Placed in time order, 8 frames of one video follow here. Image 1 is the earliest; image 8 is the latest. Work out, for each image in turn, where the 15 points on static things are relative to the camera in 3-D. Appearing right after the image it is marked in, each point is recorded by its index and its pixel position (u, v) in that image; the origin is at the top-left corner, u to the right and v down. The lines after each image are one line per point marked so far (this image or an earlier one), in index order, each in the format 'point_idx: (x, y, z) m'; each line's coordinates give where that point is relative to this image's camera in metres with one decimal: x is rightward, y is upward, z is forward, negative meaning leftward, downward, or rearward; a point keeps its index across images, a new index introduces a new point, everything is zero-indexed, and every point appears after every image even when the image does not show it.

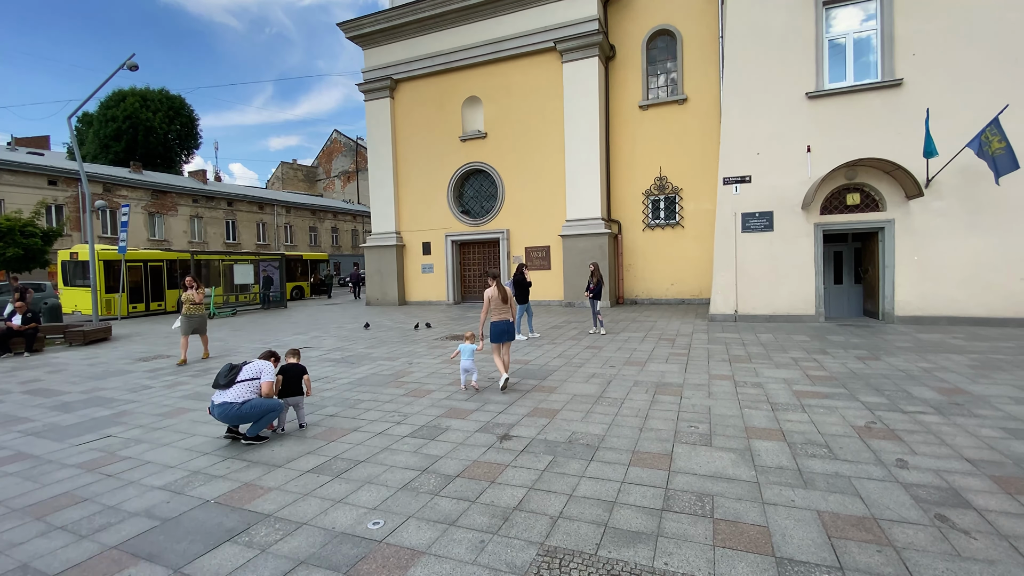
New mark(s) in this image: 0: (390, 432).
0: (-1.2, -1.4, +4.6) m
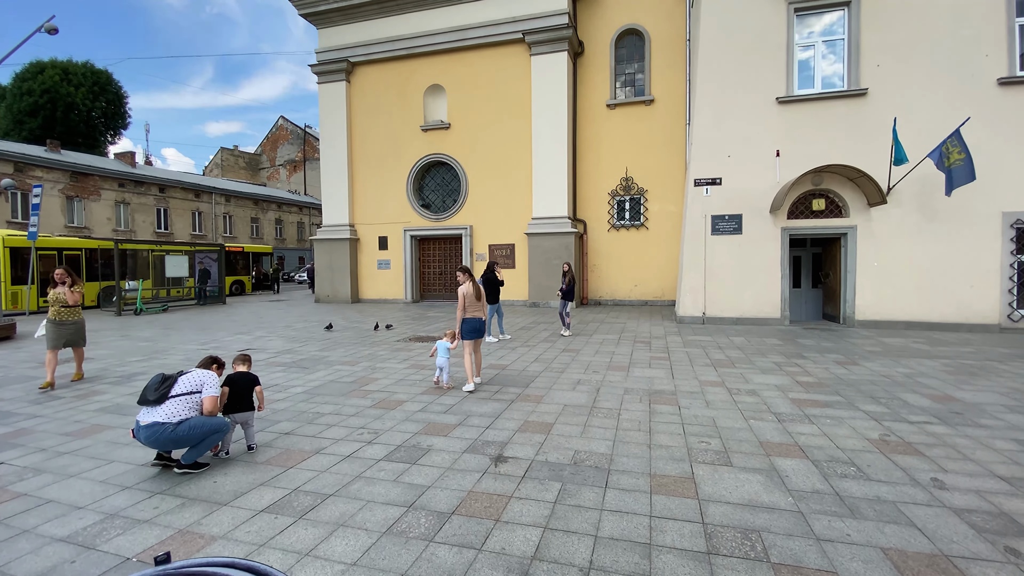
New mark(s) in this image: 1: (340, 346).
0: (-1.2, -1.4, +3.9) m
1: (-3.3, -1.1, +9.0) m
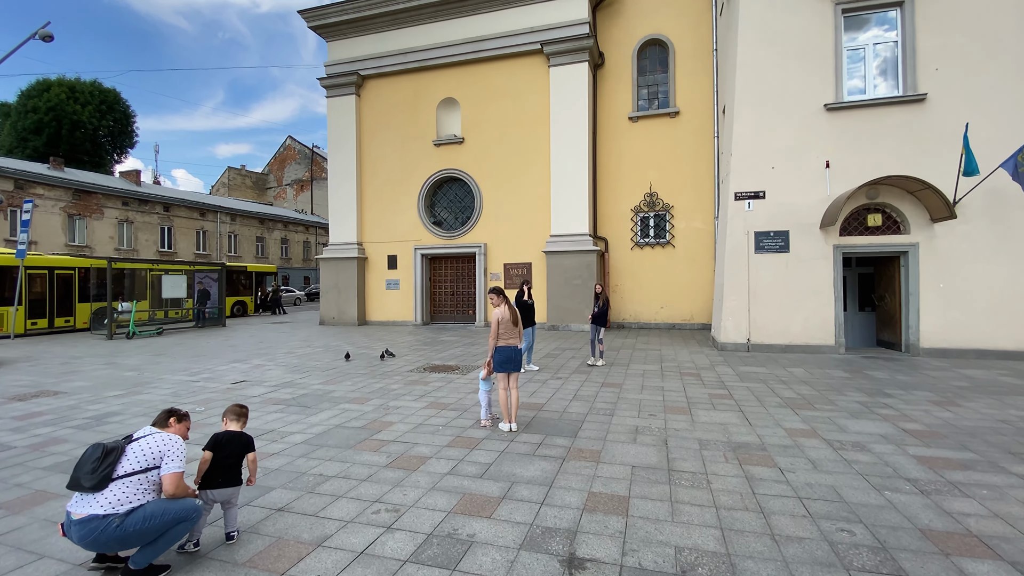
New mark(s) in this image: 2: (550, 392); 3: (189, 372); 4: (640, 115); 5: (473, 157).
0: (-0.8, -1.6, +2.8) m
1: (-2.8, -1.5, +8.0) m
2: (+0.5, -1.5, +6.8) m
3: (-6.1, -1.6, +9.0) m
4: (+4.0, +5.5, +15.1) m
5: (-1.3, +4.4, +16.2) m
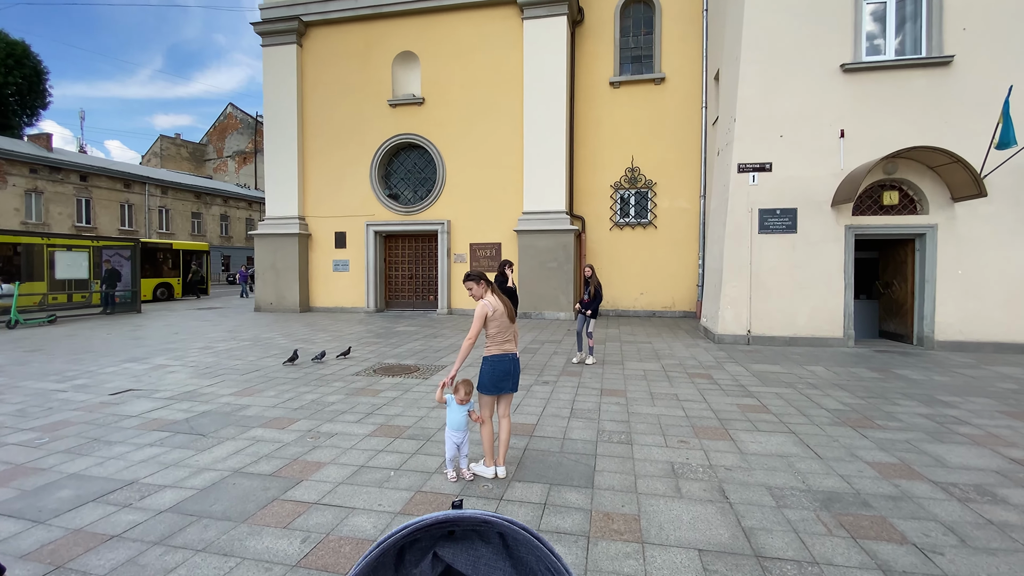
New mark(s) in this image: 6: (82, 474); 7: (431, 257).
0: (-0.7, -1.5, +1.2) m
1: (-3.1, -1.3, +6.1) m
2: (+0.3, -1.3, +5.2) m
3: (-6.5, -1.2, +6.9) m
4: (+3.1, +5.9, +13.6) m
5: (-2.3, +4.9, +14.2) m
6: (-3.3, -1.4, +3.6) m
7: (-2.5, +0.9, +14.6) m
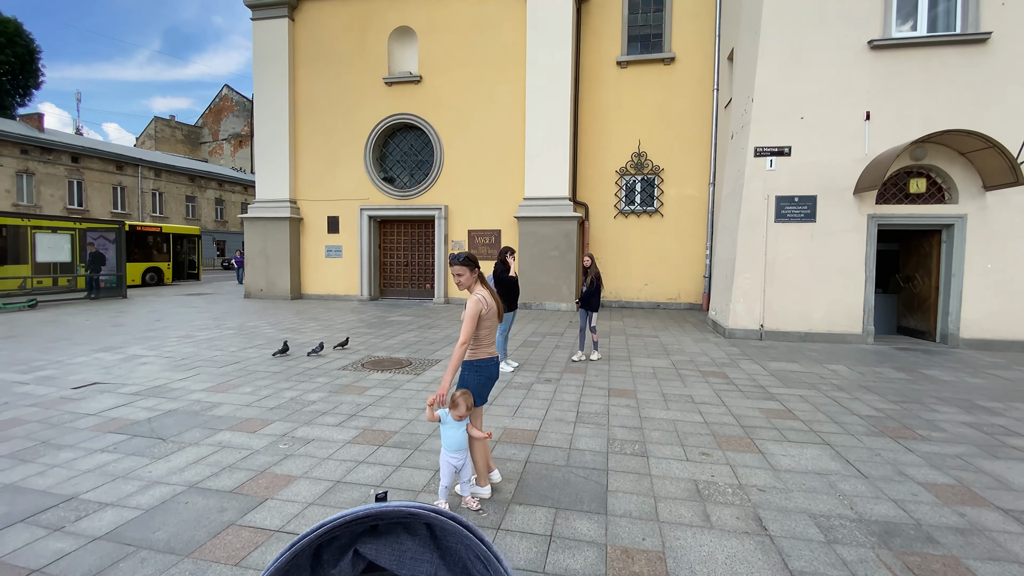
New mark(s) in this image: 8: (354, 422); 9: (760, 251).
0: (-0.7, -1.5, +0.7) m
1: (-3.1, -1.1, +5.6) m
2: (+0.3, -1.2, +4.7) m
3: (-6.5, -1.0, +6.4) m
4: (+3.2, +6.2, +12.9) m
5: (-2.2, +5.3, +13.5) m
6: (-3.3, -1.3, +3.1) m
7: (-2.5, +1.3, +14.1) m
8: (-1.4, -1.2, +4.3) m
9: (+4.5, +0.7, +8.7) m
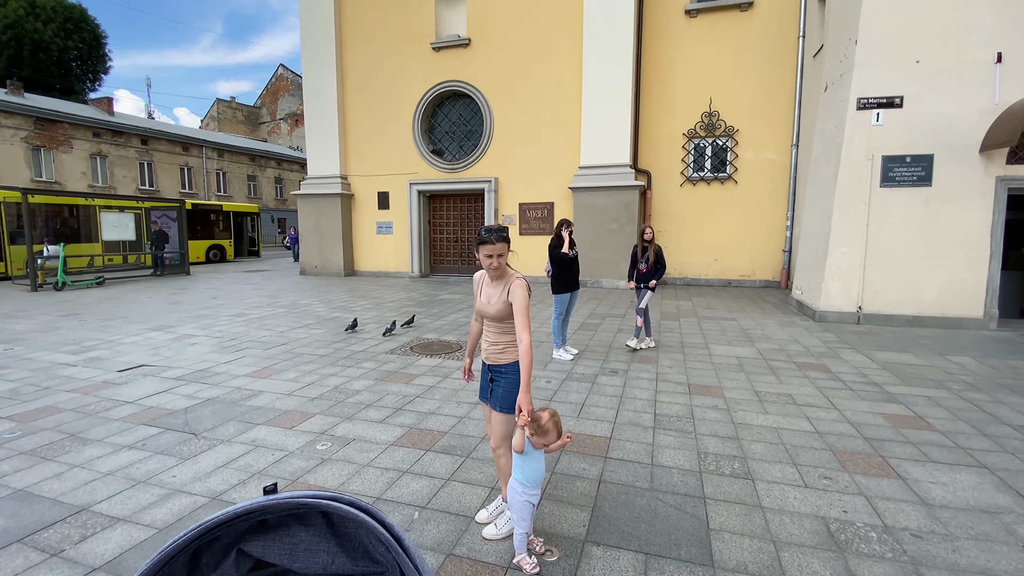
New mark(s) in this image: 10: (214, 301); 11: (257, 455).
0: (-0.5, -1.5, +0.2) m
1: (-2.5, -0.9, +5.3) m
2: (+0.8, -1.0, +4.1) m
3: (-5.8, -0.7, +6.4) m
4: (+4.5, +6.8, +11.5) m
5: (-0.8, +5.9, +12.8) m
6: (-2.9, -1.2, +2.9) m
7: (-1.0, +2.0, +13.5) m
8: (-0.9, -1.1, +3.9) m
9: (+5.4, +1.0, +7.5) m
10: (-6.1, -0.3, +9.8) m
11: (-1.7, -1.1, +3.3) m
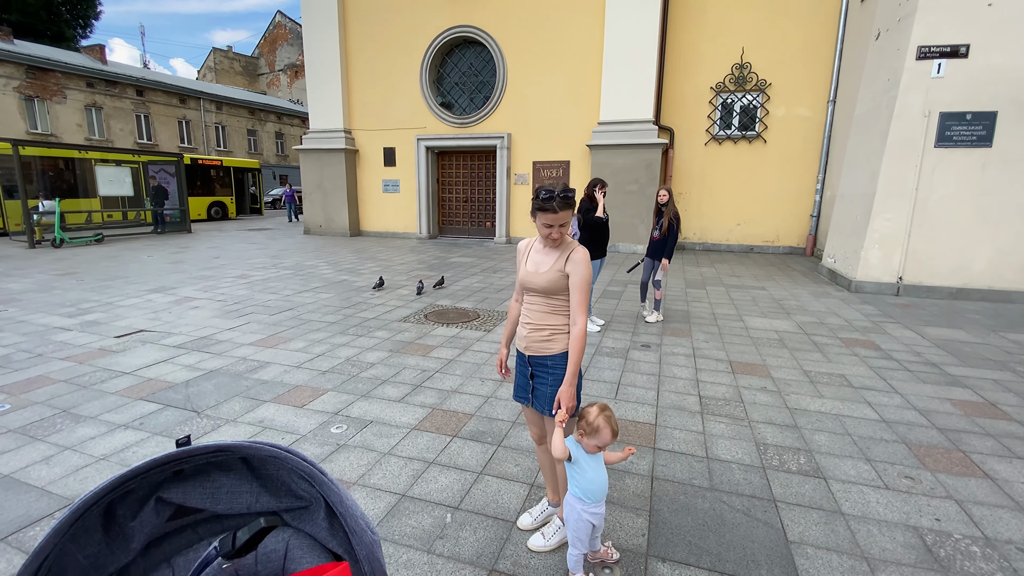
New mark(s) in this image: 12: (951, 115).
0: (-0.4, -1.6, -0.1) m
1: (-2.2, -0.5, +5.0) m
2: (+1.1, -0.8, +3.7) m
3: (-5.5, -0.2, +6.1) m
4: (+4.9, +7.5, +10.5) m
5: (-0.4, +6.9, +11.8) m
6: (-2.7, -1.0, +2.6) m
7: (-0.6, +3.0, +12.9) m
8: (-0.7, -0.8, +3.5) m
9: (+5.7, +1.5, +6.9) m
10: (-5.8, +0.5, +9.4) m
11: (-1.5, -0.9, +3.0) m
12: (+6.1, +2.4, +6.7) m
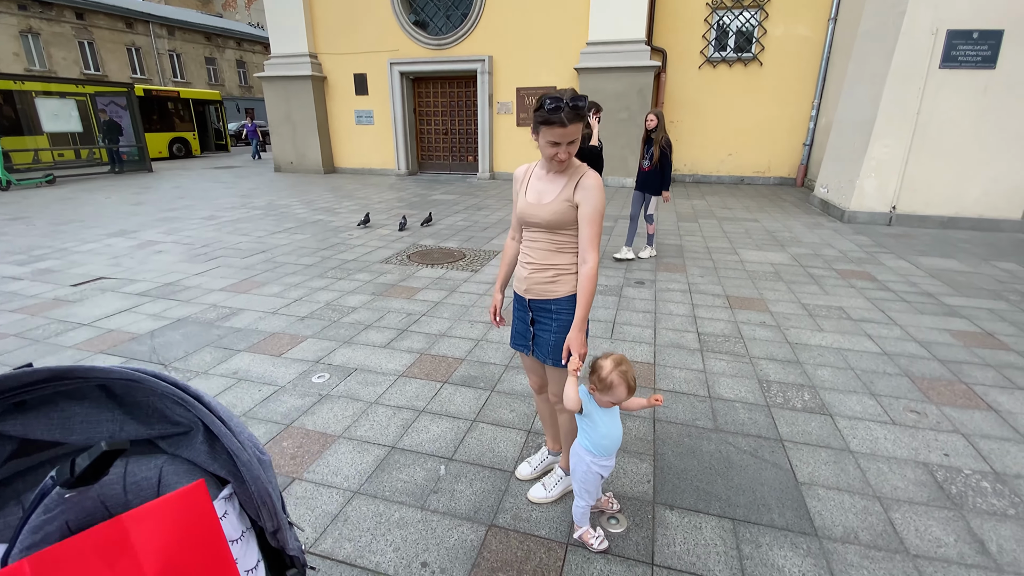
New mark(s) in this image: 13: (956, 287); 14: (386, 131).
0: (-0.3, -1.6, -0.2) m
1: (-2.3, +0.1, +4.7) m
2: (+1.0, -0.3, +3.6) m
3: (-5.7, +0.4, +5.6) m
4: (+4.5, +8.9, +9.3) m
5: (-0.9, +8.3, +10.6) m
6: (-2.7, -0.8, +2.3) m
7: (-1.1, +4.6, +12.1) m
8: (-0.7, -0.4, +3.3) m
9: (+5.5, +2.5, +6.6) m
10: (-6.1, +1.6, +8.8) m
11: (-1.6, -0.6, +2.8) m
12: (+5.9, +3.4, +6.2) m
13: (+4.2, 0.0, +4.5) m
14: (-3.3, +4.1, +12.5) m
